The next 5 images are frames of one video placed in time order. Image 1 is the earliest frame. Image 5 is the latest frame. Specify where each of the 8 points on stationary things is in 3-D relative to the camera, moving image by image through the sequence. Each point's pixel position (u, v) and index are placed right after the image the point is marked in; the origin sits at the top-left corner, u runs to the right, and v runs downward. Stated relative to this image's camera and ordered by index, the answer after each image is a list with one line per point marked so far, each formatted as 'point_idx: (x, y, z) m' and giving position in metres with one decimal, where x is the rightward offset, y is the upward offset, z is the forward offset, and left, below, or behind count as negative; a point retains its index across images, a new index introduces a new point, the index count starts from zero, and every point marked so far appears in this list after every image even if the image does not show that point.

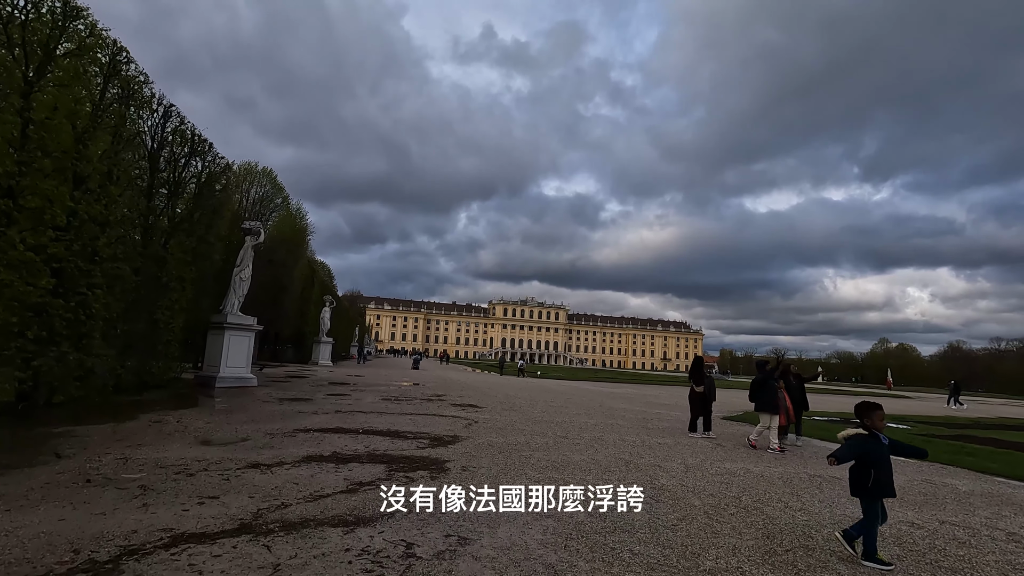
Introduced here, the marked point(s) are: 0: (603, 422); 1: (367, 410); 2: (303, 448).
0: (+2.2, -3.3, +13.2) m
1: (-3.5, -2.9, +12.8) m
2: (-3.0, -2.3, +7.7) m
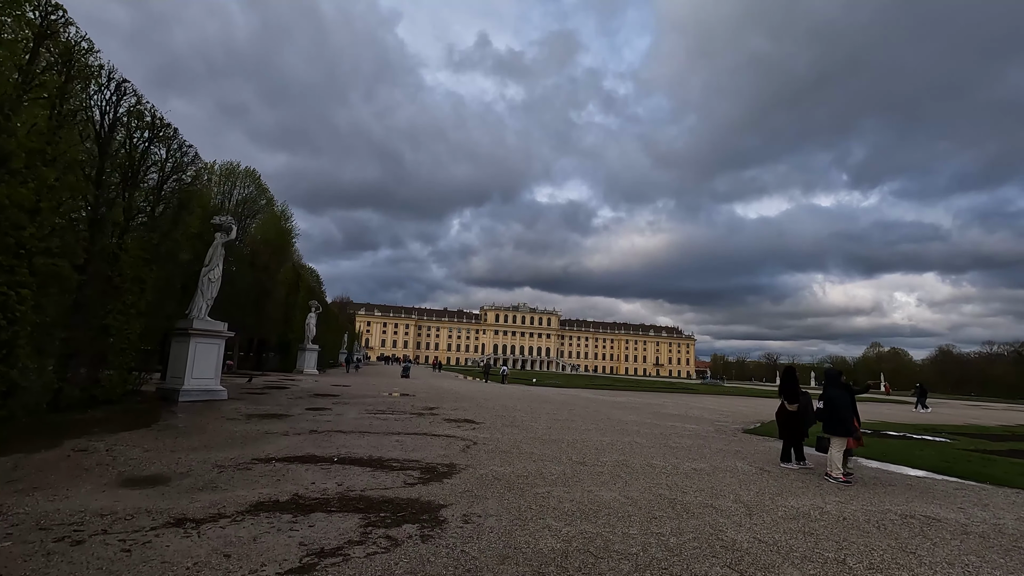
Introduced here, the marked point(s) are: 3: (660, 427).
0: (+2.3, -3.3, +11.5) m
1: (-3.4, -2.9, +11.1) m
2: (-2.9, -2.2, +5.9) m
3: (+4.2, -4.0, +15.4) m
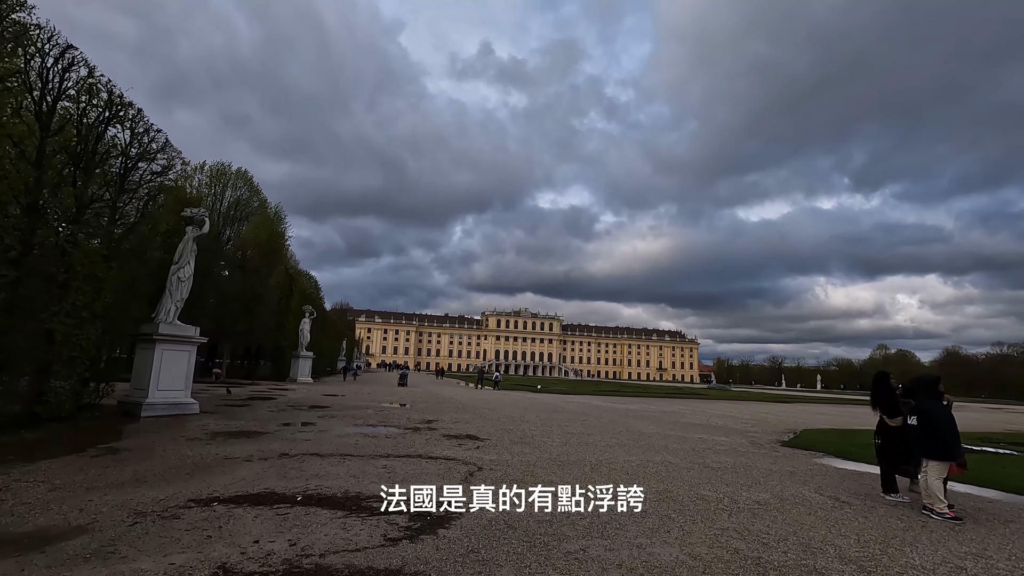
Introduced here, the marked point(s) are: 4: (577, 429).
0: (+2.5, -3.2, +9.7) m
1: (-3.2, -2.8, +9.3) m
2: (-2.7, -2.1, +4.1) m
3: (+4.5, -3.9, +13.5) m
4: (+1.8, -3.8, +14.6) m
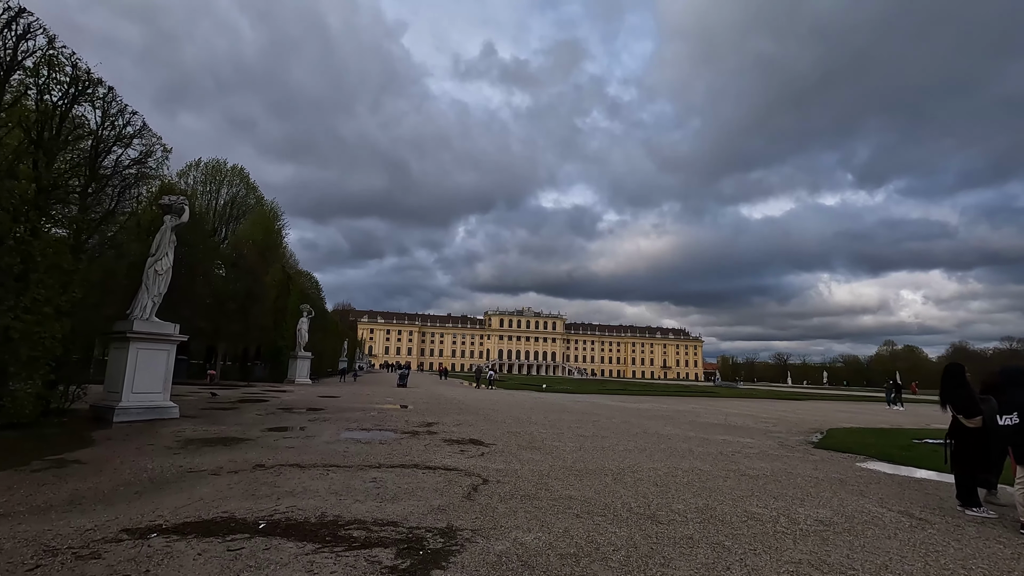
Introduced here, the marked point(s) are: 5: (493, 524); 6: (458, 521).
0: (+2.7, -2.9, +8.5) m
1: (-3.0, -2.6, +8.1) m
2: (-2.6, -1.9, +3.0) m
3: (+4.6, -3.6, +12.3) m
4: (+1.9, -3.6, +13.4) m
5: (-0.2, -2.3, +5.1) m
6: (-0.5, -2.3, +5.2) m
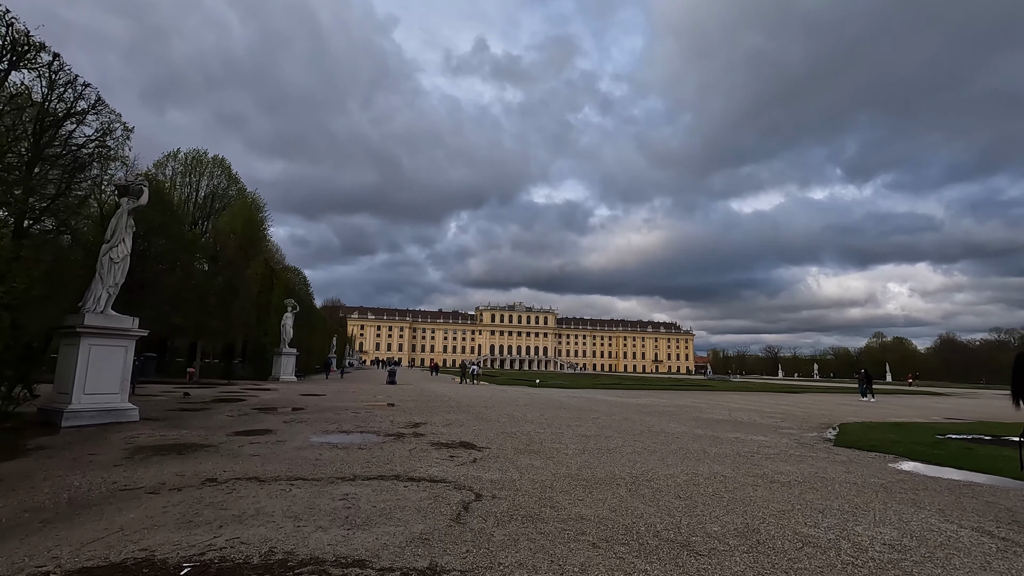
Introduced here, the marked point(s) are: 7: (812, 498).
0: (+2.6, -2.6, +7.4) m
1: (-3.1, -2.4, +6.9) m
2: (-2.5, -1.7, +1.8) m
3: (+4.5, -3.3, +11.3) m
4: (+1.8, -3.3, +12.3) m
5: (-0.2, -2.0, +4.0) m
6: (-0.5, -2.1, +4.1) m
7: (+3.7, -2.6, +6.6) m
